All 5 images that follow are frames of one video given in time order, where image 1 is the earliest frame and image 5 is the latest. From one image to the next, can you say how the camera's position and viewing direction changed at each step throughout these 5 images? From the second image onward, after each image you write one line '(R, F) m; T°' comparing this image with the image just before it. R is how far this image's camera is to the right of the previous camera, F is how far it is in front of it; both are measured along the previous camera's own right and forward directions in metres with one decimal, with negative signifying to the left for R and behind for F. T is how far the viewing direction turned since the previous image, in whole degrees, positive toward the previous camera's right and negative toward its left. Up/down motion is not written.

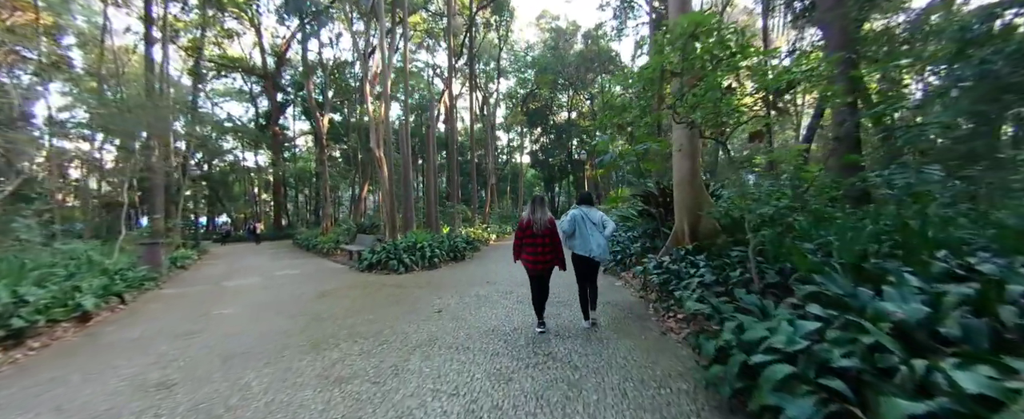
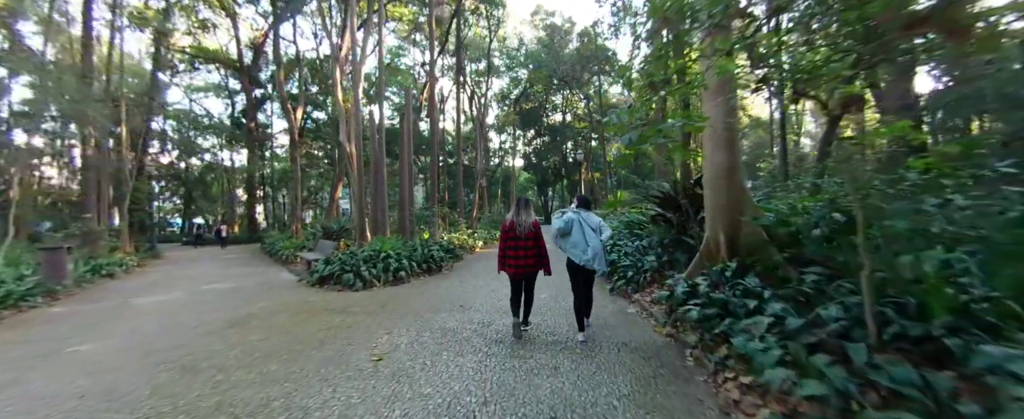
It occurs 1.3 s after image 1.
(+0.2, +1.8) m; +1°
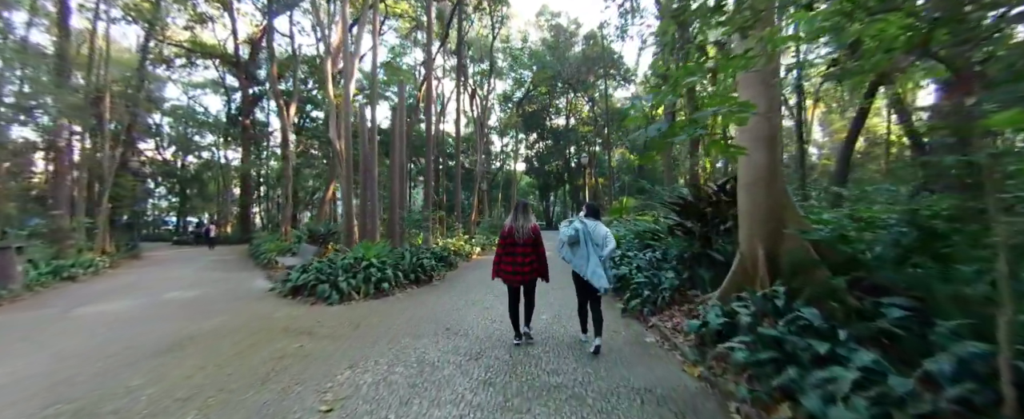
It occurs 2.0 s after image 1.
(+0.1, +0.9) m; 0°
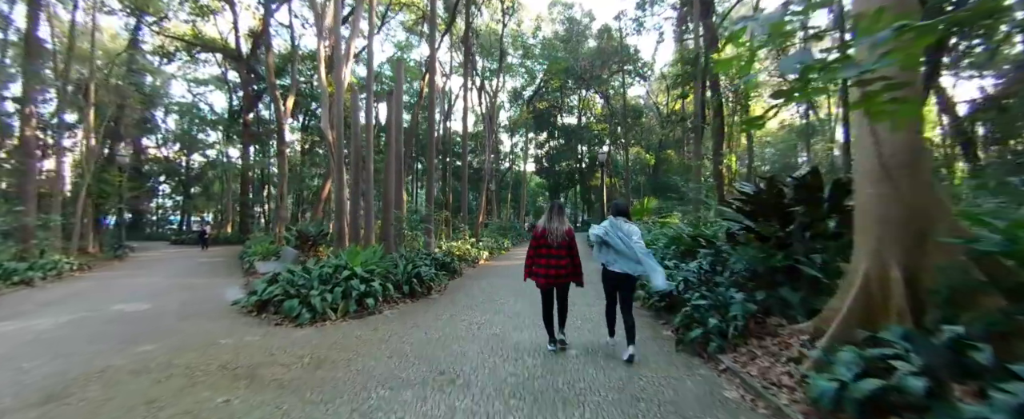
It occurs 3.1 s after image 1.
(-0.1, +1.4) m; -1°
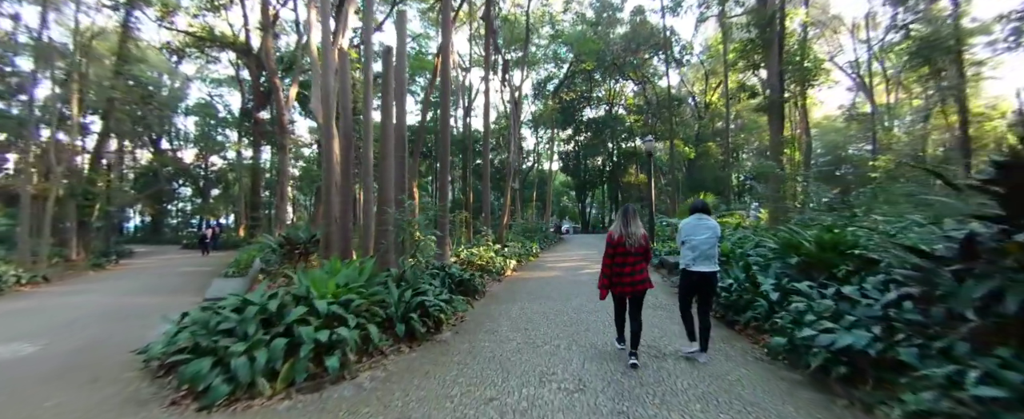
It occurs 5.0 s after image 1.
(-0.4, +2.4) m; -3°
